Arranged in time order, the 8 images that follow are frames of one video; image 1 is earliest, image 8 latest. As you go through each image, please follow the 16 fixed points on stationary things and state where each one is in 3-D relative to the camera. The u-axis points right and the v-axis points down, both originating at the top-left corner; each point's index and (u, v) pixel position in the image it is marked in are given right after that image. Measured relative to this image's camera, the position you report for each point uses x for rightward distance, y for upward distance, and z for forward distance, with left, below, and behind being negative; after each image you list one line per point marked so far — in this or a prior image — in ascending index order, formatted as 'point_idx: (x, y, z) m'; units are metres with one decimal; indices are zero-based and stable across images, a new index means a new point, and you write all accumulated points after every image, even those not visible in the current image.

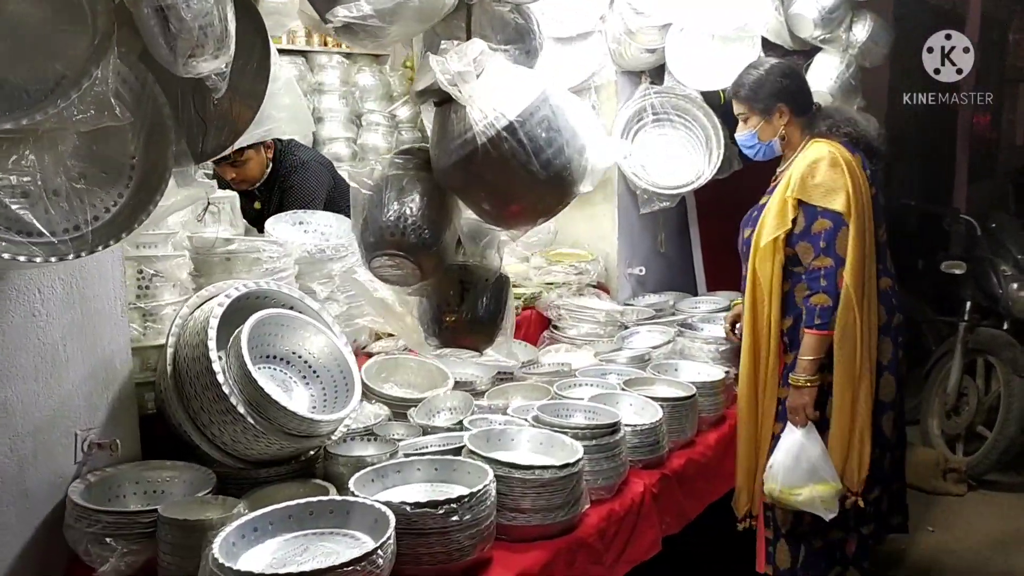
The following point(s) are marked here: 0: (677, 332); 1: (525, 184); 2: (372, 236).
0: (+0.5, -0.1, +2.8) m
1: (0.0, +0.1, +1.1) m
2: (-0.2, +0.1, +1.1) m
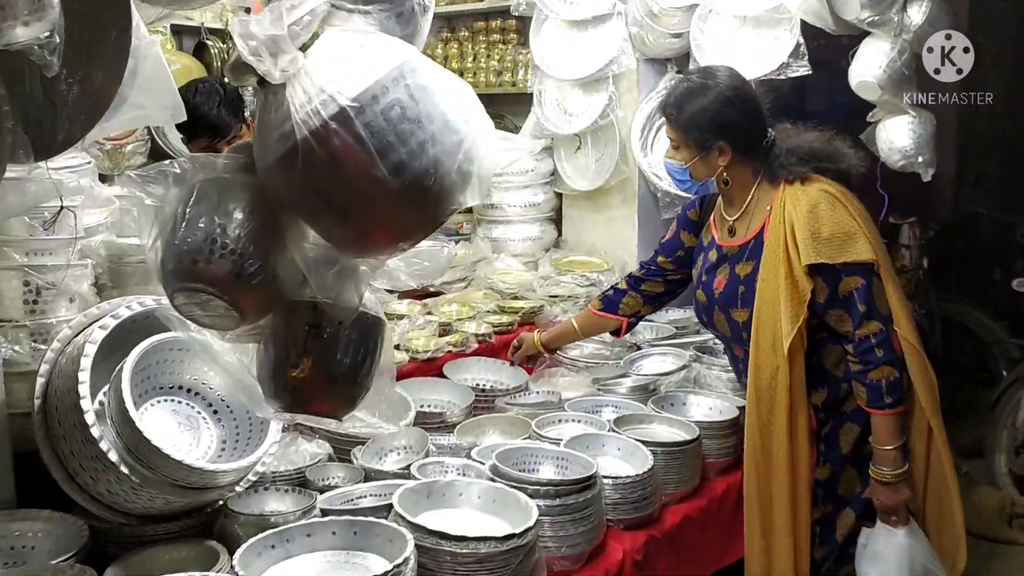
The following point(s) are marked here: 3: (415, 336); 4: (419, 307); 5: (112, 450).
0: (+0.5, -0.2, +2.4) m
1: (-0.1, +0.1, +0.8) m
2: (-0.3, 0.0, +0.9) m
3: (-0.2, -0.1, +2.3) m
4: (-0.3, -0.1, +2.5) m
5: (-0.6, -0.2, +1.3) m
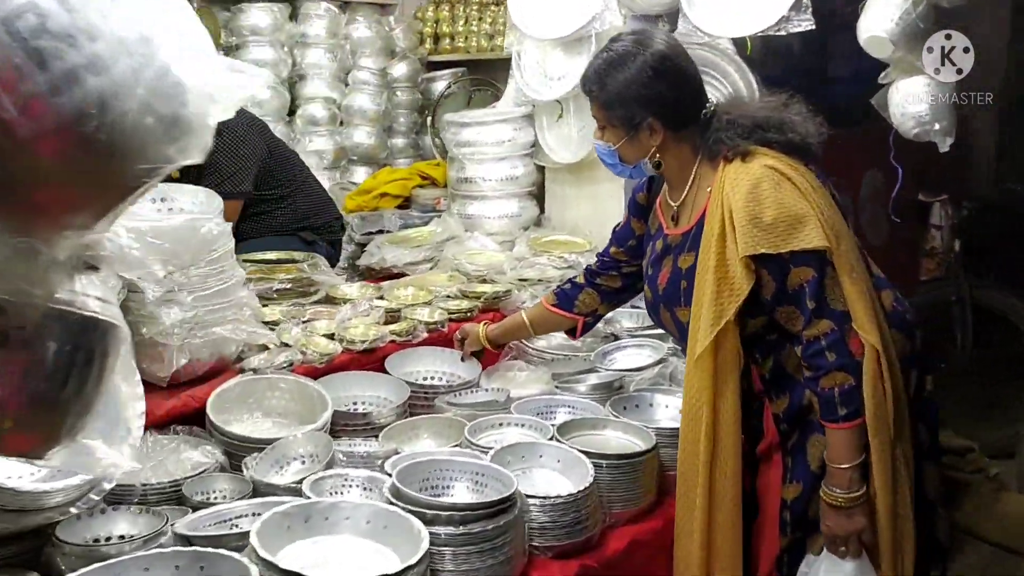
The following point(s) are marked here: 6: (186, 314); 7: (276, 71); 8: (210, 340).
0: (+0.4, -0.1, +2.2) m
1: (-0.3, +0.1, +0.6) m
2: (-0.5, 0.0, +0.6) m
3: (-0.3, -0.1, +2.0) m
4: (-0.3, 0.0, +2.3) m
5: (-0.7, -0.2, +1.1) m
6: (-0.6, 0.0, +1.6) m
7: (-0.8, +0.8, +3.3) m
8: (-0.6, -0.1, +1.7) m
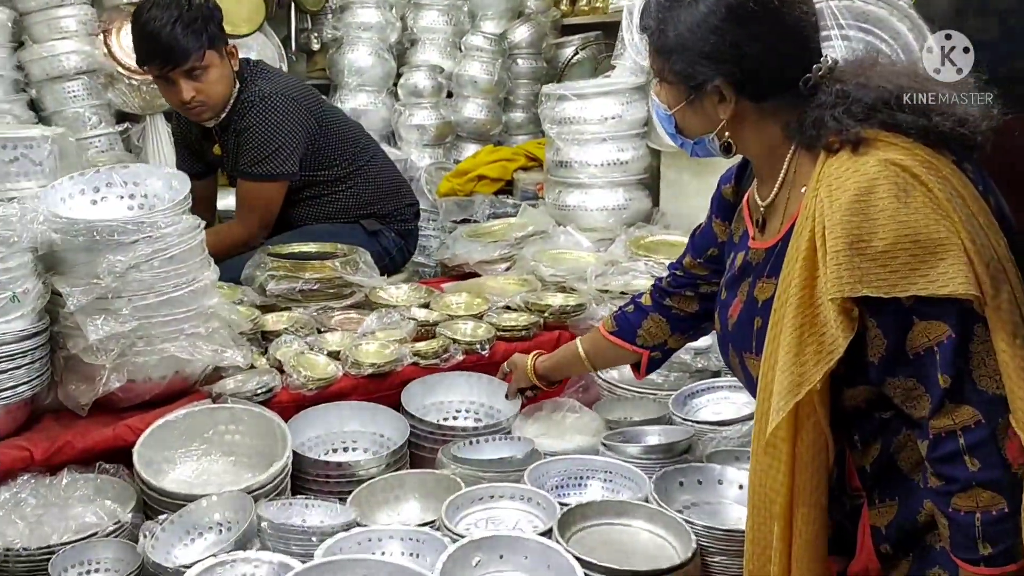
0: (+0.5, -0.2, +1.6) m
1: (-0.5, 0.0, +0.2) m
2: (-0.7, 0.0, +0.3) m
3: (-0.3, -0.1, +1.7) m
4: (-0.2, 0.0, +1.9) m
5: (-0.8, -0.2, +0.8) m
6: (-0.6, -0.1, +1.3) m
7: (-0.4, +0.8, +3.0) m
8: (-0.5, -0.1, +1.4) m
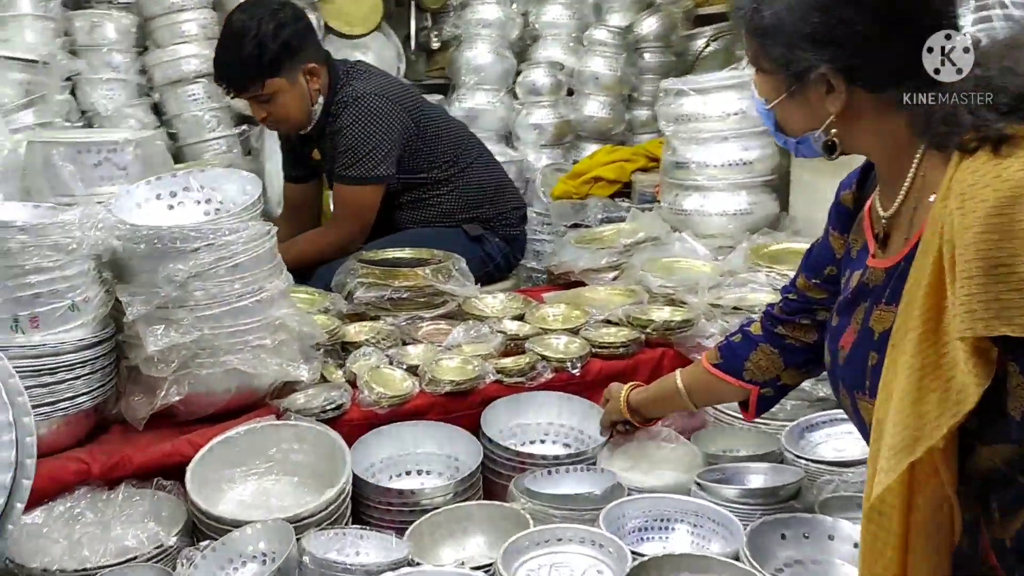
0: (+0.6, -0.2, +1.4) m
1: (-0.6, 0.0, +0.2) m
2: (-0.7, 0.0, +0.3) m
3: (-0.1, -0.1, +1.6) m
4: (0.0, 0.0, +1.8) m
5: (-0.8, -0.2, +0.8) m
6: (-0.5, -0.1, +1.3) m
7: (0.0, +0.8, +2.9) m
8: (-0.4, -0.1, +1.3) m
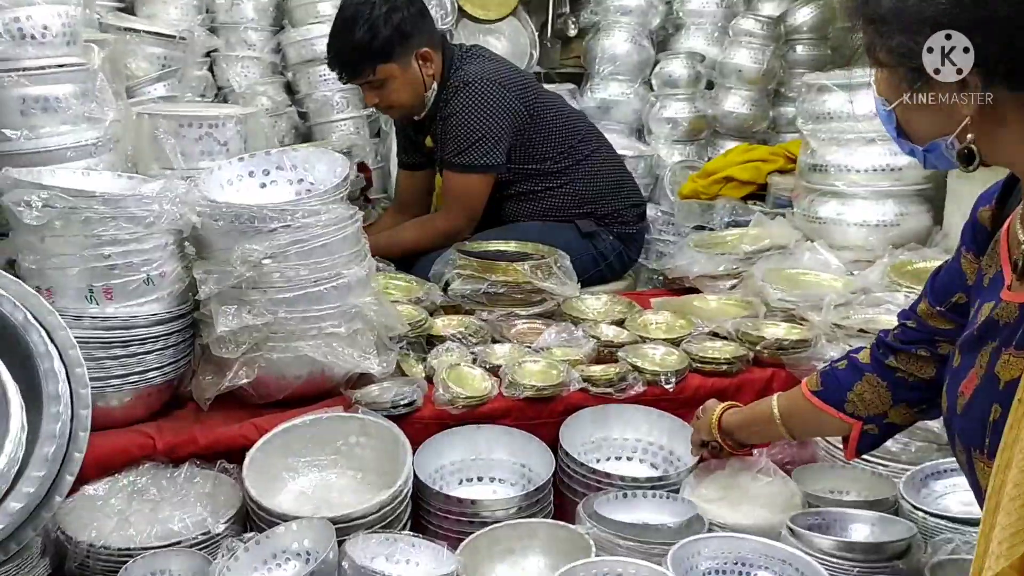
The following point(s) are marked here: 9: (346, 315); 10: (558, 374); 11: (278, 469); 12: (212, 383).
0: (+0.7, -0.3, +1.2) m
1: (-0.7, 0.0, +0.2) m
2: (-0.8, 0.0, +0.3) m
3: (+0.1, -0.1, +1.5) m
4: (+0.2, 0.0, +1.7) m
5: (-0.8, -0.2, +0.9) m
6: (-0.4, 0.0, +1.3) m
7: (+0.4, +0.8, +2.7) m
8: (-0.3, -0.1, +1.3) m
9: (-0.2, 0.0, +1.3) m
10: (+0.1, -0.1, +1.4) m
11: (-0.3, -0.2, +1.3) m
12: (-0.4, -0.1, +1.3) m
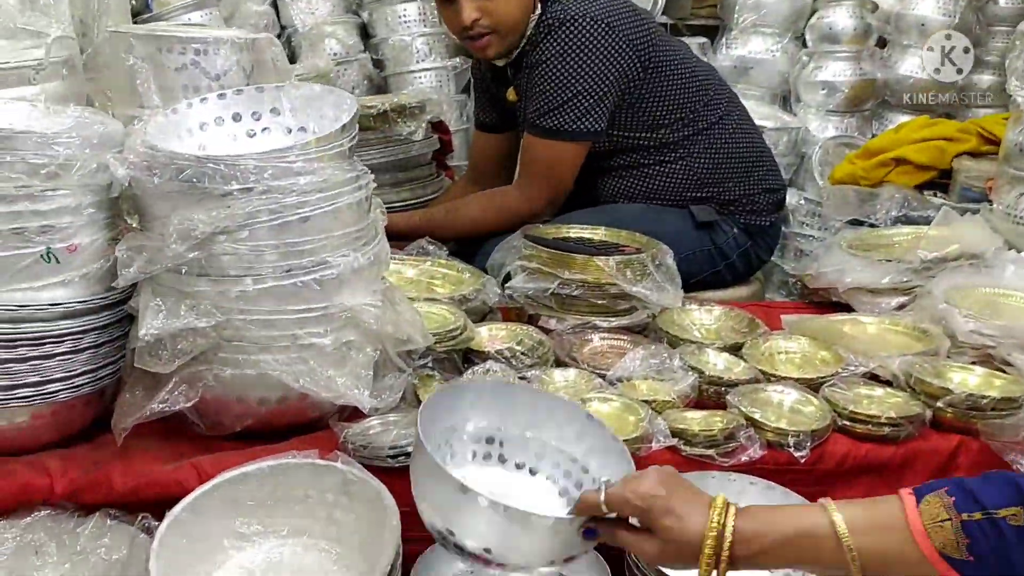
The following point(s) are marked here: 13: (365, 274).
0: (+0.7, -0.3, +0.7) m
1: (-0.8, +0.1, -0.1) m
2: (-0.9, 0.0, 0.0) m
3: (+0.1, -0.1, +1.1) m
4: (+0.3, -0.1, +1.2) m
5: (-0.8, -0.2, +0.6) m
6: (-0.3, 0.0, +0.9) m
7: (+0.7, +0.8, +2.2) m
8: (-0.3, -0.1, +0.9) m
9: (-0.2, 0.0, +0.9) m
10: (+0.1, -0.1, +1.0) m
11: (-0.3, -0.2, +0.9) m
12: (-0.4, -0.1, +0.9) m
13: (-0.2, 0.0, +0.9) m
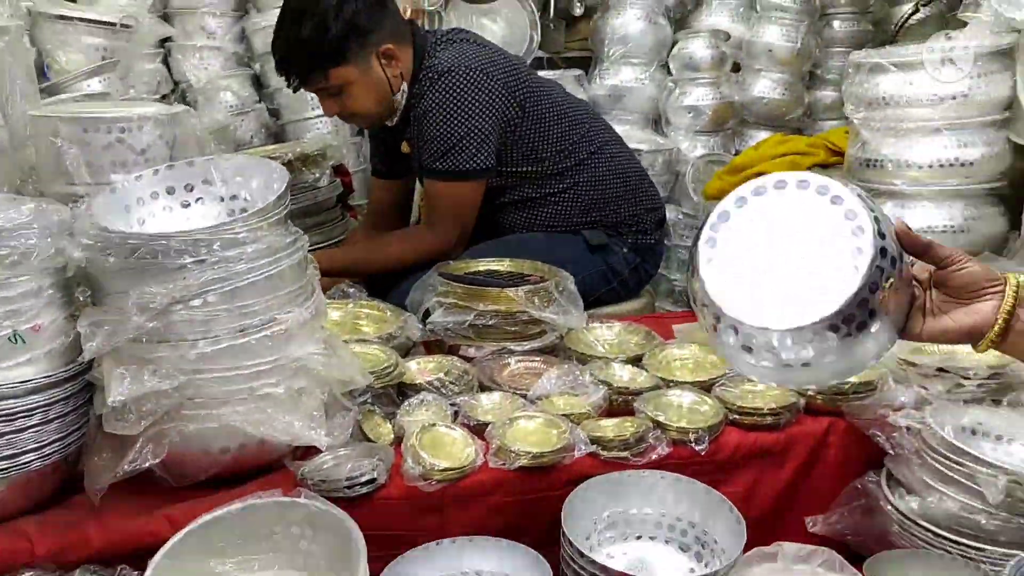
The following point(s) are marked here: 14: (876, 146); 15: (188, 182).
0: (+0.7, -0.3, +0.9) m
1: (-0.7, 0.0, -0.1) m
2: (-0.8, -0.1, +0.1) m
3: (0.0, -0.2, +1.2) m
4: (+0.2, -0.1, +1.4) m
5: (-0.8, -0.3, +0.6) m
6: (-0.4, -0.1, +1.0) m
7: (+0.4, +0.8, +2.4) m
8: (-0.3, -0.2, +1.0) m
9: (-0.3, -0.1, +1.0) m
10: (+0.1, -0.2, +1.1) m
11: (-0.3, -0.3, +1.0) m
12: (-0.4, -0.2, +1.0) m
13: (-0.2, 0.0, +1.1) m
14: (+0.6, +0.3, +1.6) m
15: (-0.4, +0.1, +1.1) m
